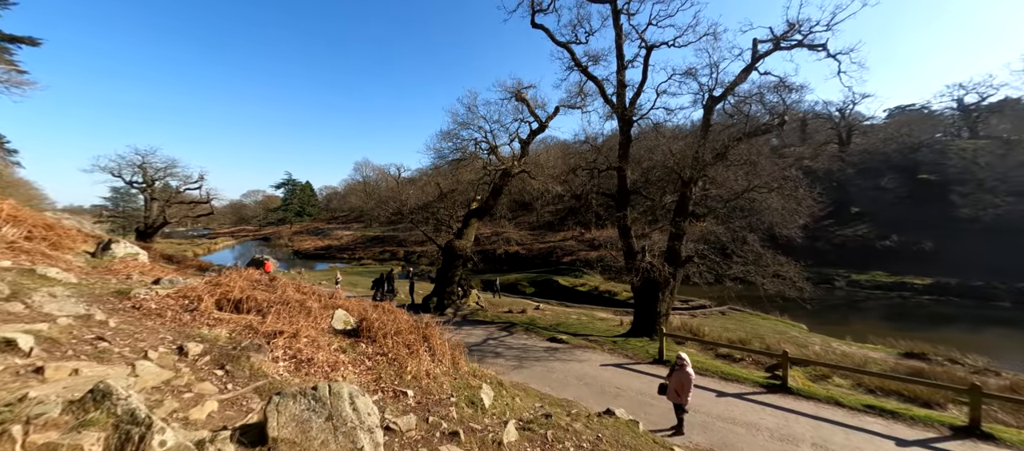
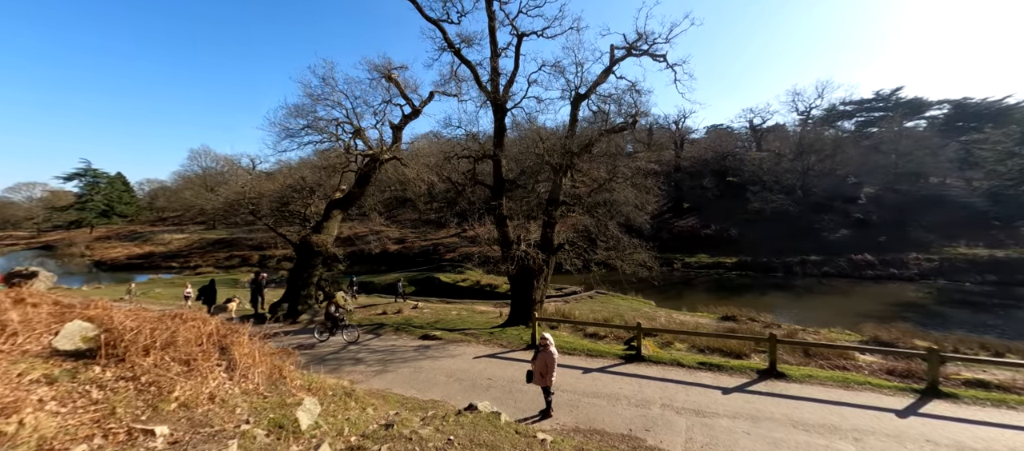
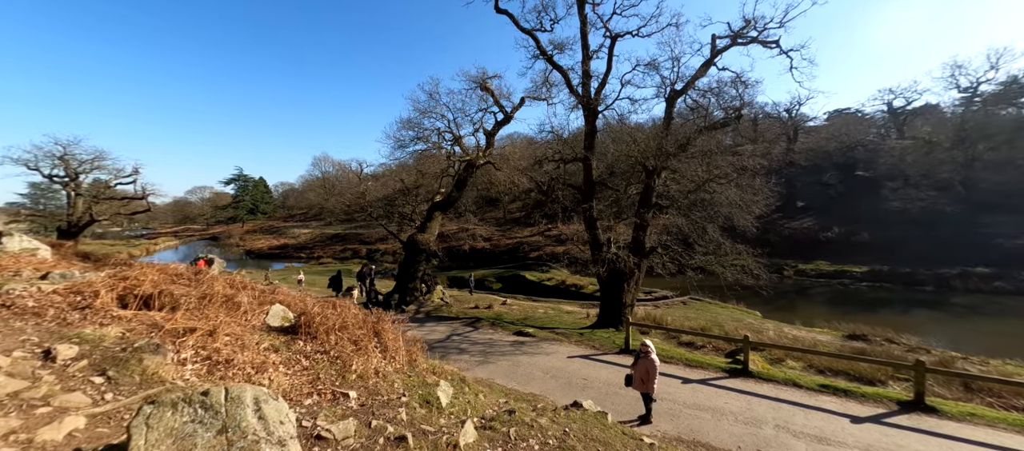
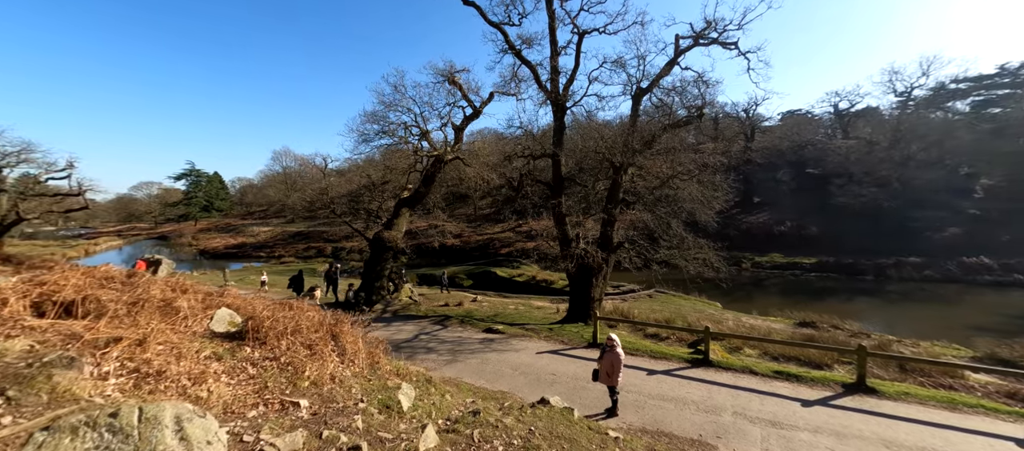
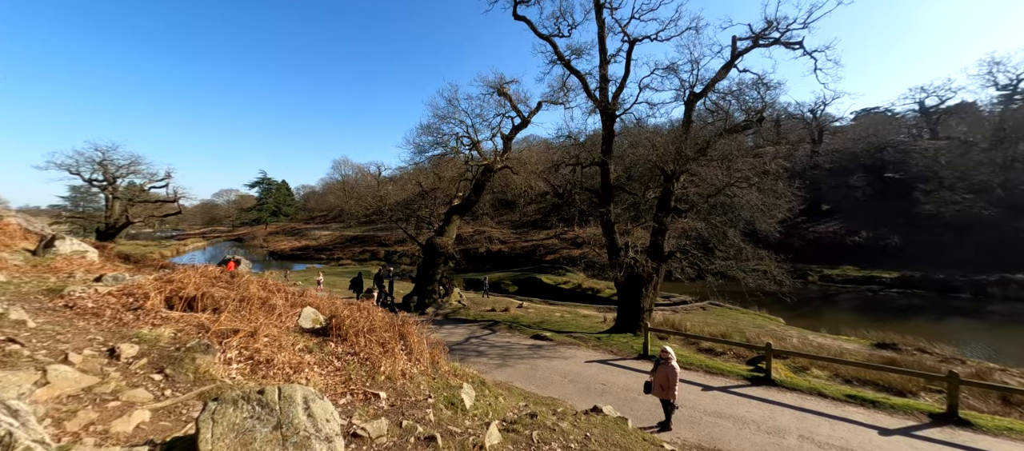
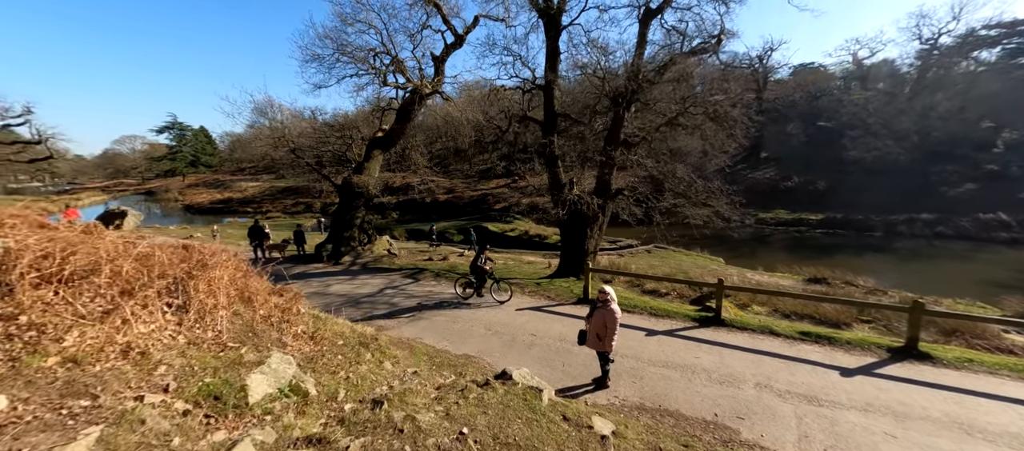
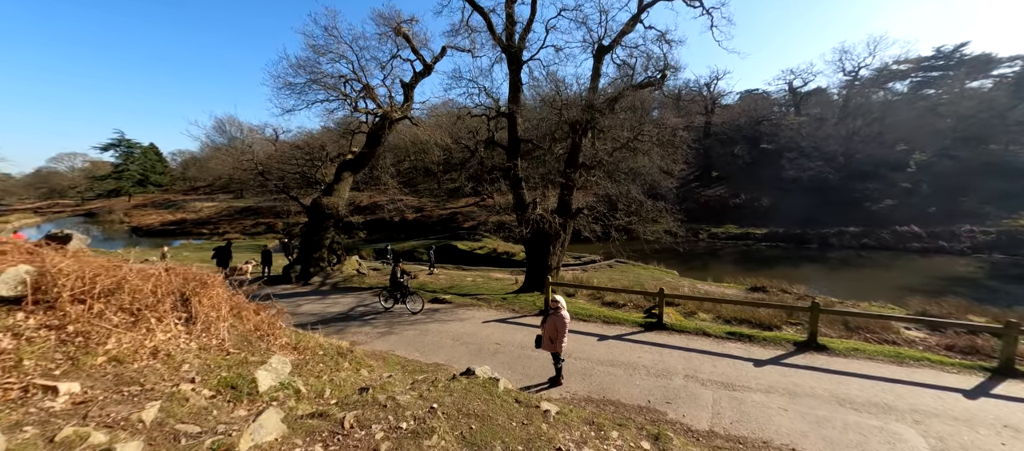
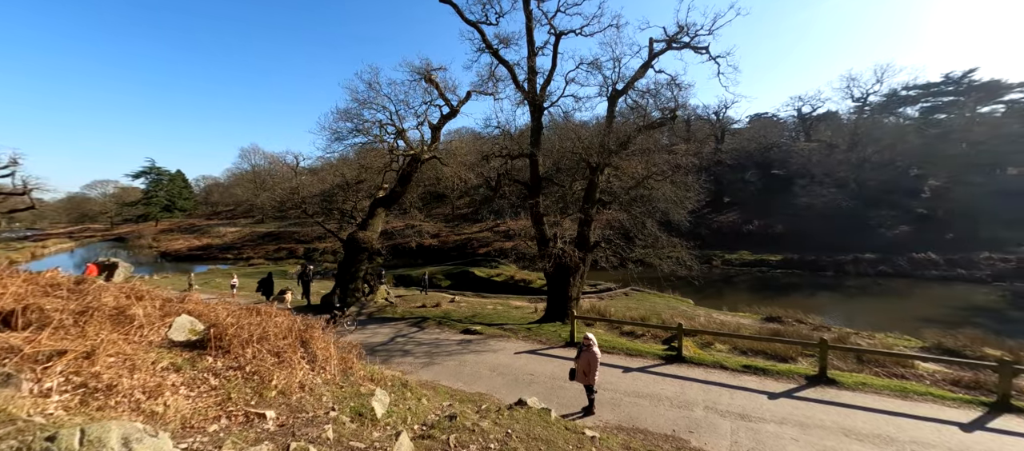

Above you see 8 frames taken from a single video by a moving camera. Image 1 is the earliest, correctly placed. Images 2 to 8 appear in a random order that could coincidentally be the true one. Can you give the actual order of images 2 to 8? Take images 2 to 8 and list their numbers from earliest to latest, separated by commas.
5, 3, 4, 8, 2, 7, 6
